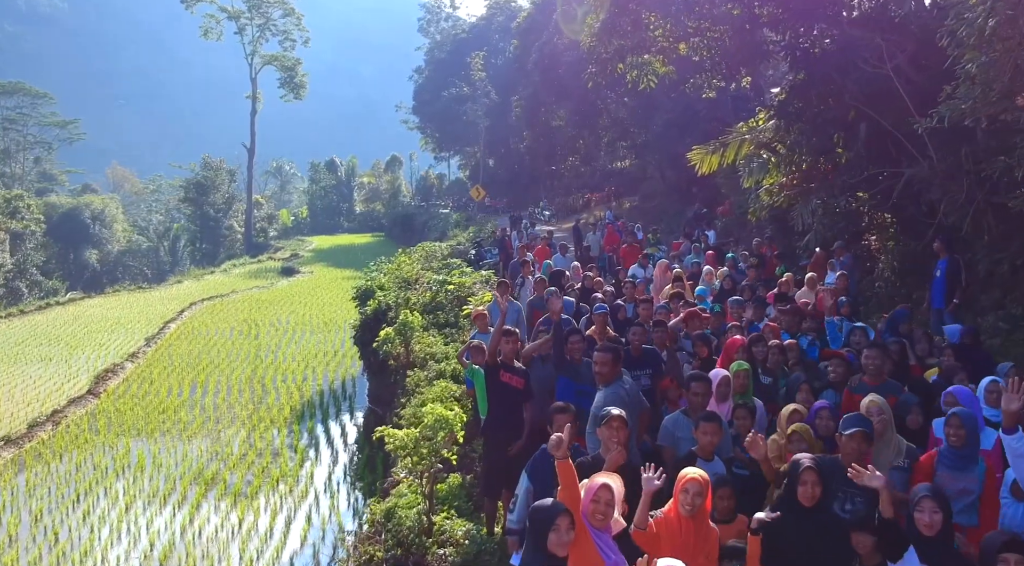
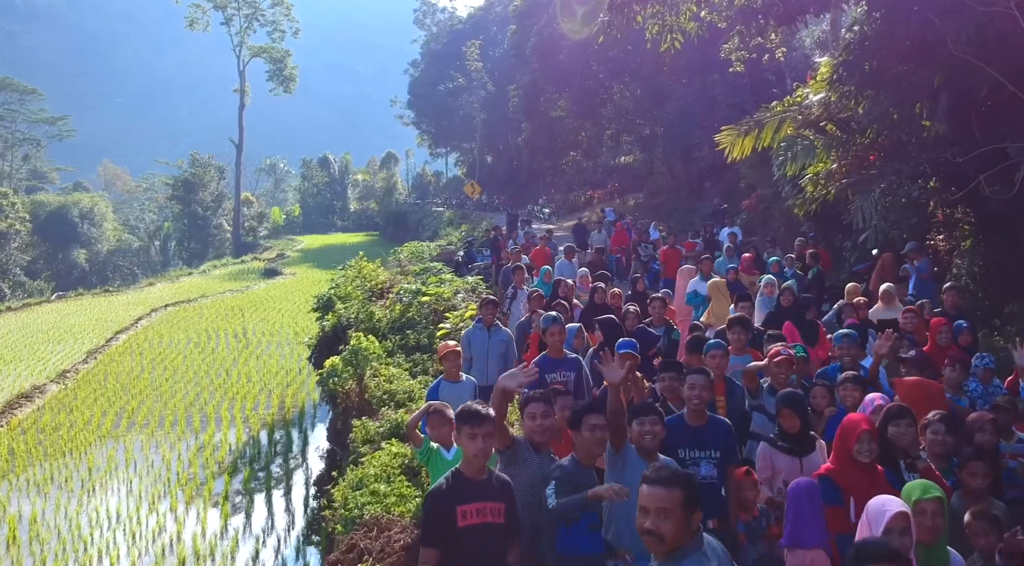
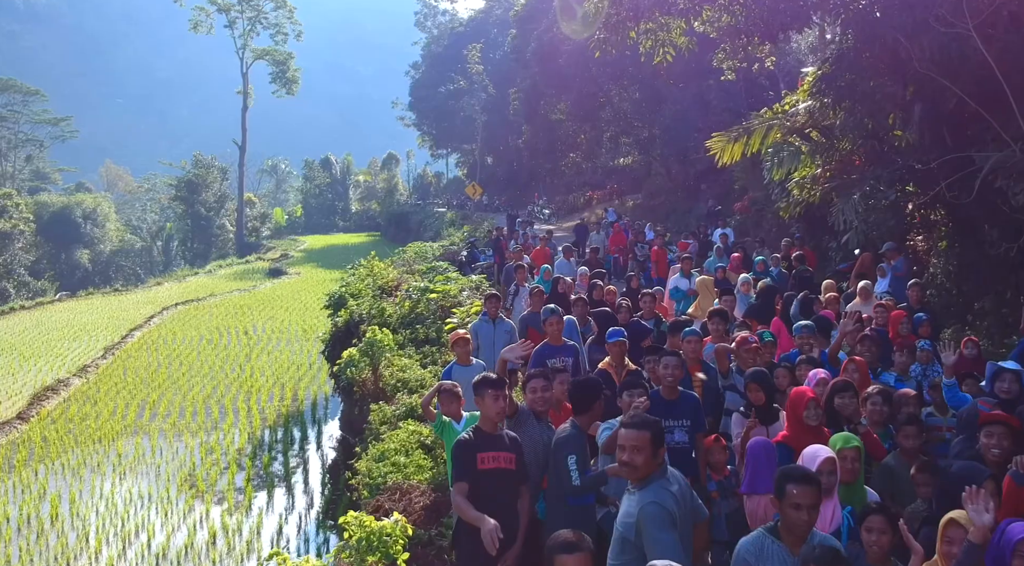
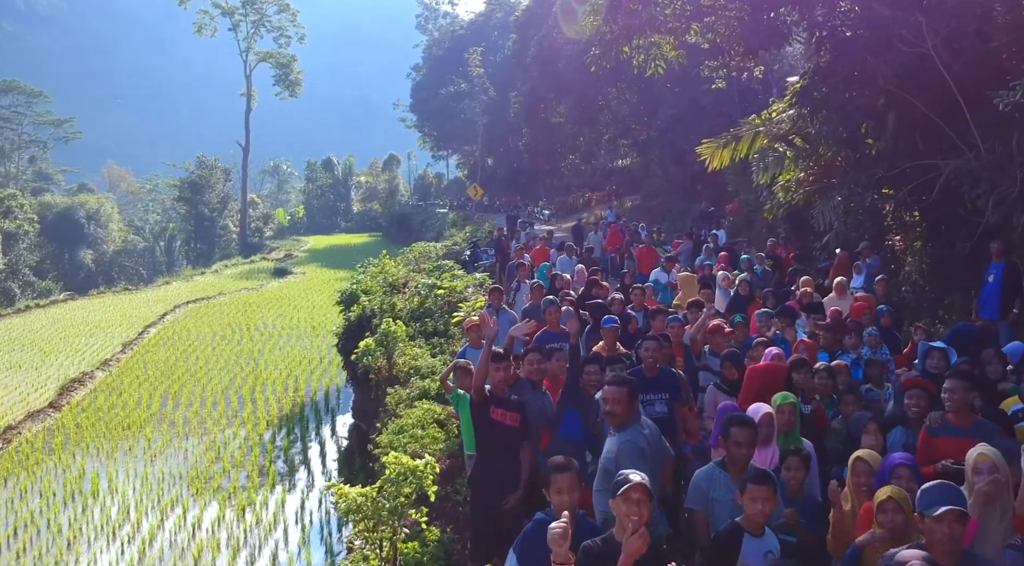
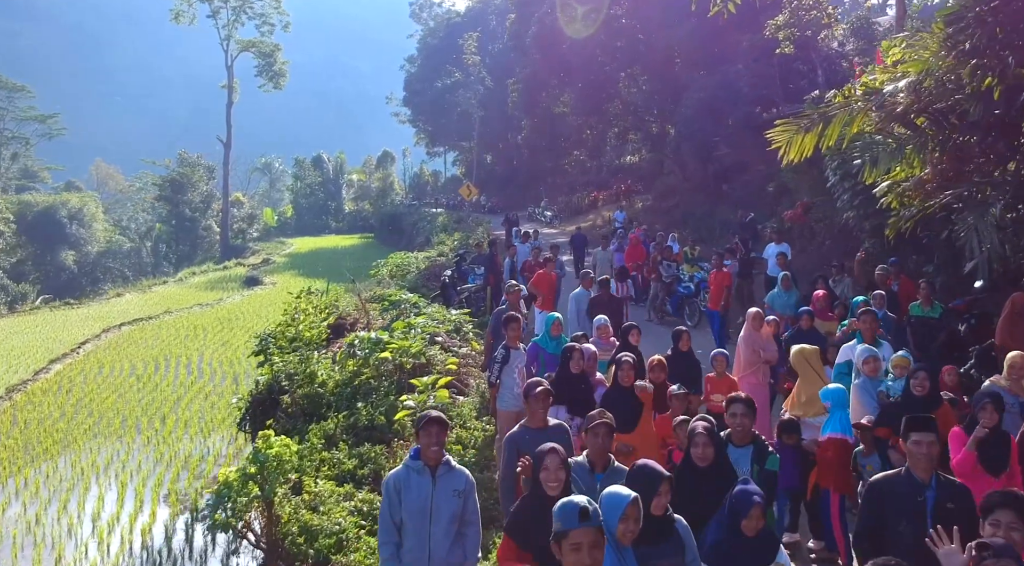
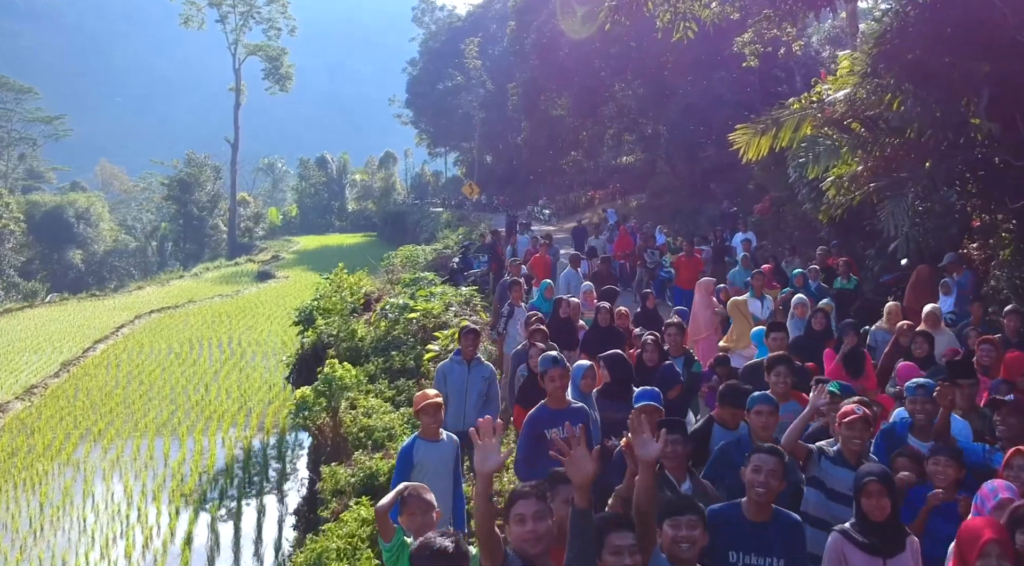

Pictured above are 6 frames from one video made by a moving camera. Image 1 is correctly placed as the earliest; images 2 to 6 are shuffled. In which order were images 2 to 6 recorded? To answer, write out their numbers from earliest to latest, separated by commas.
4, 3, 2, 6, 5
